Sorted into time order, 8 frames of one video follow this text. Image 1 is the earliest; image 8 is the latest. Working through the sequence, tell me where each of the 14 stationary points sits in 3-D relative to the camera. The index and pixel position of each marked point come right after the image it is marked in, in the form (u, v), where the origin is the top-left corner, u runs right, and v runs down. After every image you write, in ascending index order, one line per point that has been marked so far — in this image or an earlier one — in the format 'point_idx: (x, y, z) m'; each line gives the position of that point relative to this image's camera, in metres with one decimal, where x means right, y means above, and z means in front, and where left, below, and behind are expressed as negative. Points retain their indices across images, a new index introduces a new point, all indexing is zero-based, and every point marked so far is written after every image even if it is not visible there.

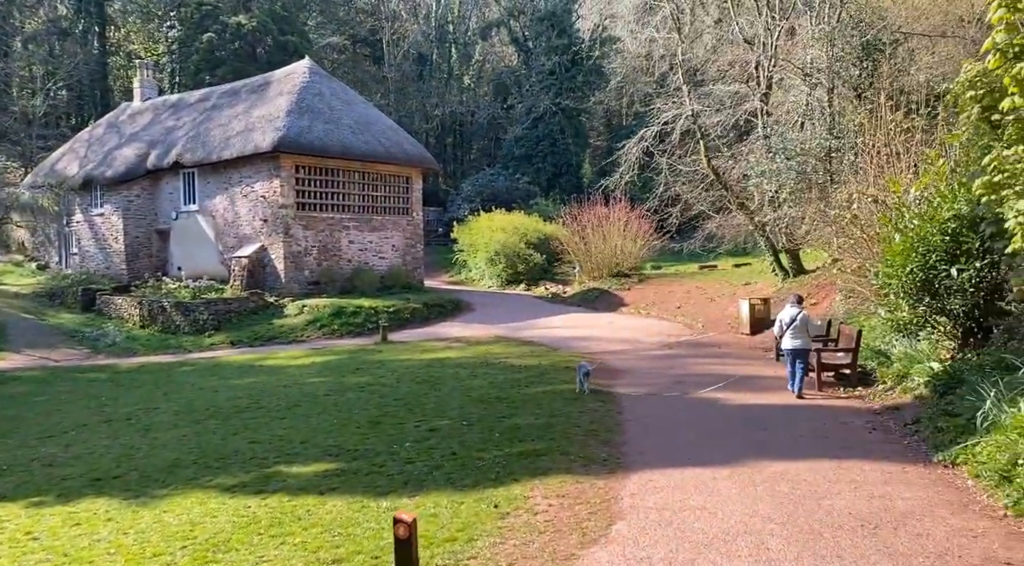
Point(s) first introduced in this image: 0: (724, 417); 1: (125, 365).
0: (+2.3, -1.4, +9.3) m
1: (-8.5, -1.8, +19.1) m
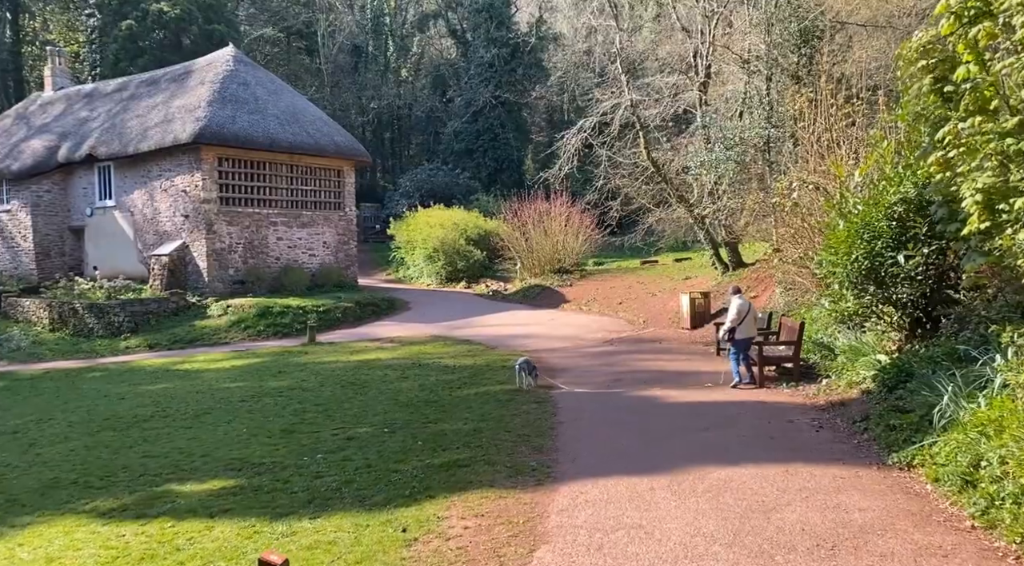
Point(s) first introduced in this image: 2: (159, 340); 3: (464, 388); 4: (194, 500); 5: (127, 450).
0: (+1.5, -1.3, +8.7) m
1: (-9.8, -1.8, +17.8) m
2: (-7.9, -1.3, +19.7) m
3: (-0.6, -1.3, +10.9) m
4: (-2.4, -1.7, +6.7) m
5: (-4.0, -1.7, +9.0) m
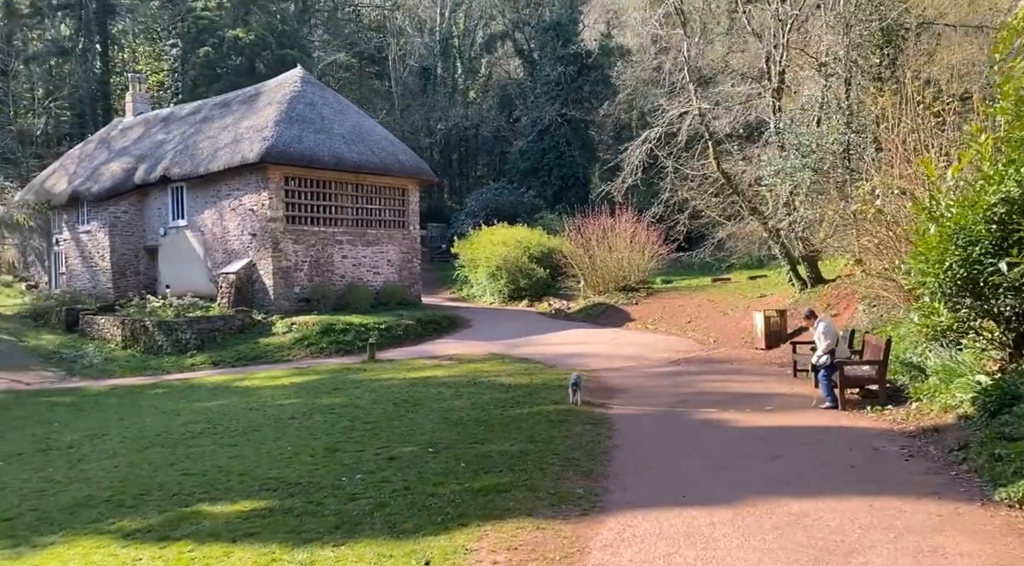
0: (+2.0, -1.5, +8.0) m
1: (-8.6, -2.2, +18.0) m
2: (-6.5, -1.7, +19.7) m
3: (+0.1, -1.5, +10.4) m
4: (-2.1, -1.7, +6.3) m
5: (-3.4, -1.8, +8.7) m
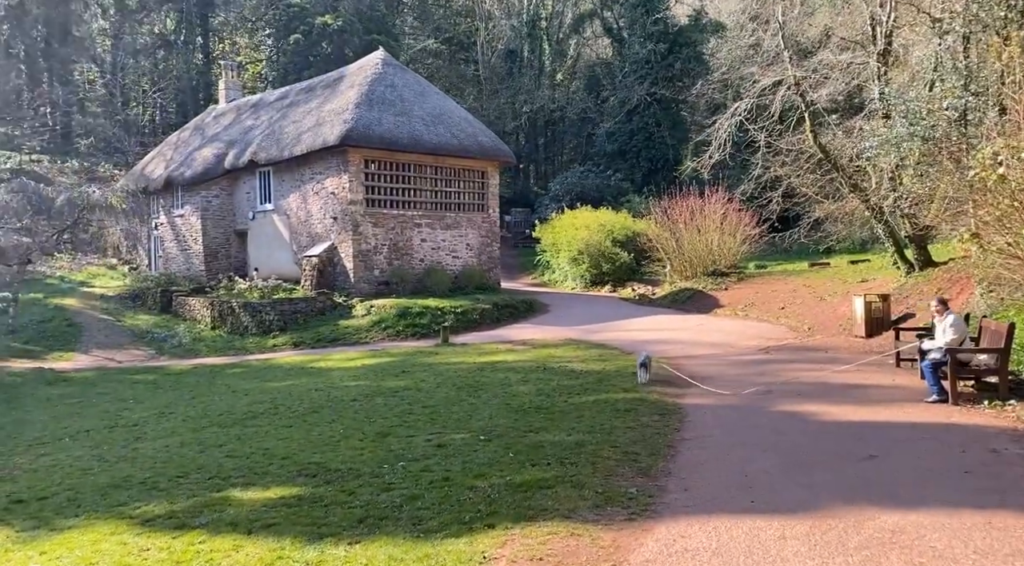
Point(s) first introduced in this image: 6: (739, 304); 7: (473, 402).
0: (+2.5, -1.3, +7.1) m
1: (-6.9, -1.8, +18.1) m
2: (-4.7, -1.3, +19.7) m
3: (+0.8, -1.3, +9.6) m
4: (-1.8, -1.5, +5.8) m
5: (-2.8, -1.6, +8.4) m
6: (+5.2, -0.5, +19.9) m
7: (-0.5, -1.4, +10.3) m
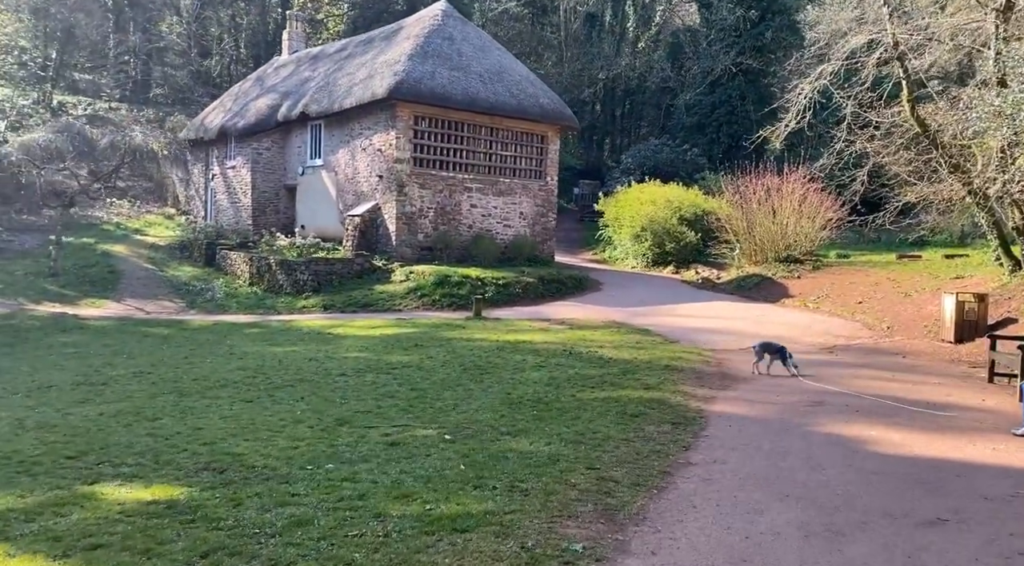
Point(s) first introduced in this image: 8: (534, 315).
0: (+2.2, -1.2, +5.3) m
1: (-6.2, -0.8, +17.2) m
2: (-3.8, -0.4, +18.5) m
3: (+0.8, -1.0, +8.0) m
4: (-2.2, -1.2, +4.4) m
5: (-3.0, -1.1, +7.1) m
6: (+6.1, -0.2, +17.8) m
7: (-0.4, -1.0, +8.8) m
8: (+0.4, -0.6, +15.6) m
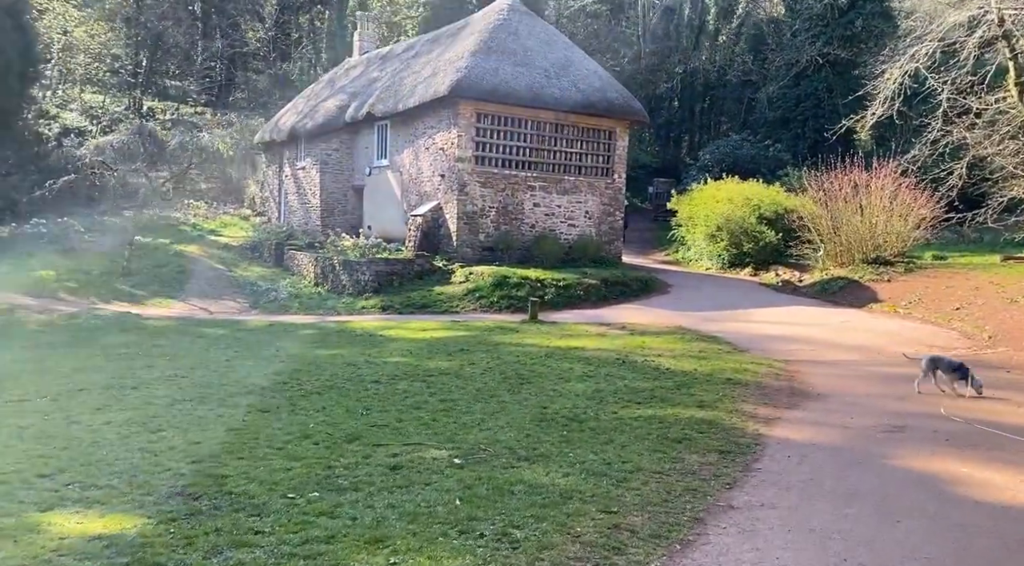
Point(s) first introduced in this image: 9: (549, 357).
0: (+2.3, -1.2, +4.3) m
1: (-5.0, -0.8, +16.9) m
2: (-2.5, -0.4, +18.0) m
3: (+1.1, -1.0, +7.2) m
4: (-2.2, -1.2, +3.9) m
5: (-2.8, -1.2, +6.6) m
6: (+7.3, -0.3, +16.4) m
7: (-0.1, -1.1, +8.0) m
8: (+1.4, -0.6, +14.7) m
9: (+0.5, -0.9, +10.6) m
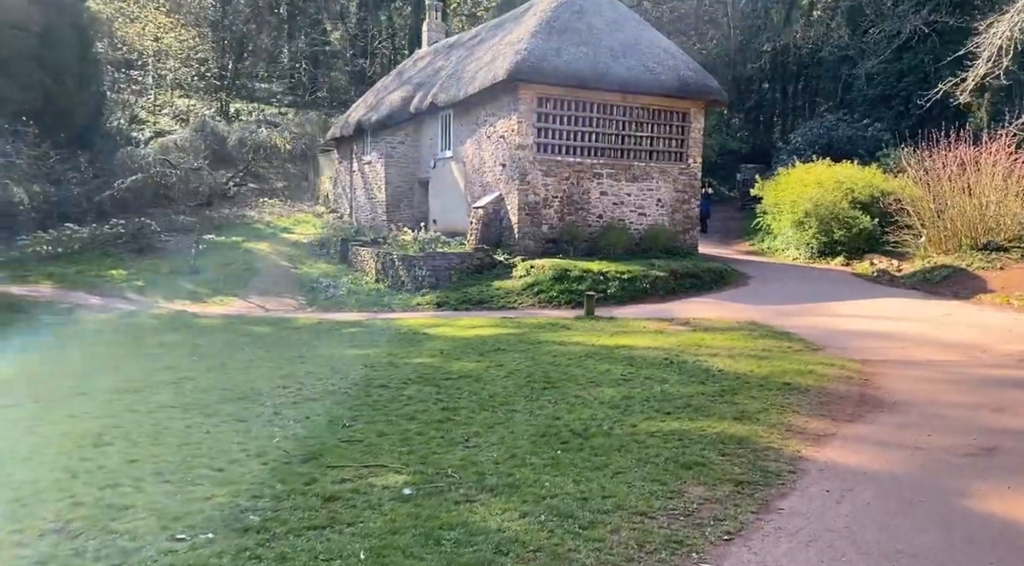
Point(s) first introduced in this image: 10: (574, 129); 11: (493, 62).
0: (+1.9, -1.1, +3.0) m
1: (-3.9, -0.7, +16.3) m
2: (-1.3, -0.3, +17.1) m
3: (+1.1, -0.9, +5.9) m
4: (-2.5, -1.2, +3.0) m
5: (-2.8, -1.1, +5.8) m
6: (+8.3, -0.1, +14.4) m
7: (0.0, -1.0, +6.9) m
8: (+2.2, -0.5, +13.4) m
9: (+0.8, -0.8, +9.4) m
10: (+1.4, +3.5, +19.5) m
11: (-0.4, +5.1, +19.8) m
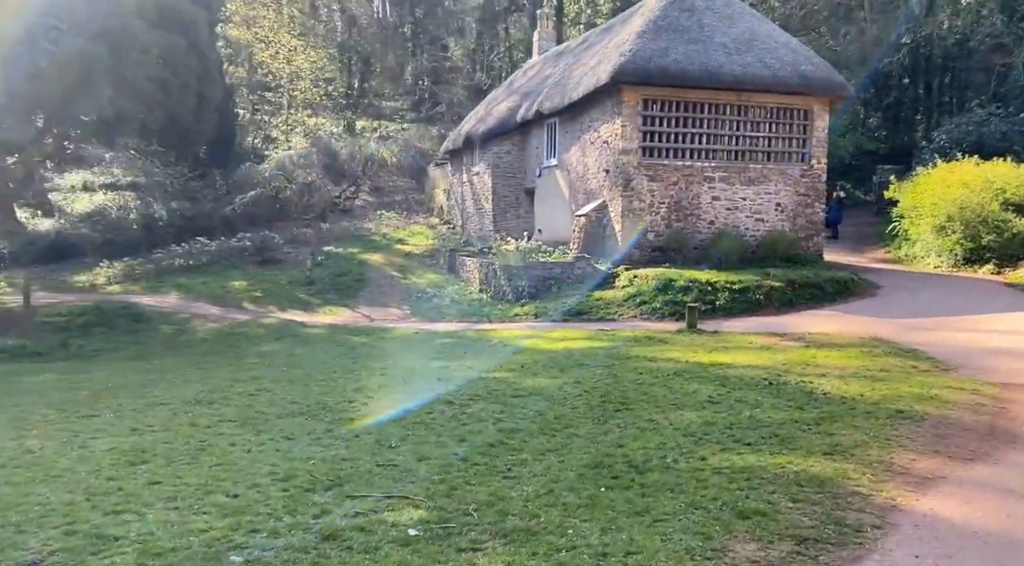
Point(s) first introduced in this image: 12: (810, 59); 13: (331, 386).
0: (+1.8, -1.1, +2.1) m
1: (-2.0, -0.9, +16.2) m
2: (+0.7, -0.5, +16.6) m
3: (+1.4, -1.0, +5.1) m
4: (-2.6, -1.2, +2.8) m
5: (-2.5, -1.2, +5.6) m
6: (+9.8, -0.3, +12.5) m
7: (+0.5, -1.1, +6.2) m
8: (+3.6, -0.6, +12.4) m
9: (+1.7, -0.9, +8.6) m
10: (+3.7, +3.2, +18.6) m
11: (+1.9, +4.8, +19.1) m
12: (+6.5, +4.9, +19.1) m
13: (-1.9, -1.1, +9.4) m
